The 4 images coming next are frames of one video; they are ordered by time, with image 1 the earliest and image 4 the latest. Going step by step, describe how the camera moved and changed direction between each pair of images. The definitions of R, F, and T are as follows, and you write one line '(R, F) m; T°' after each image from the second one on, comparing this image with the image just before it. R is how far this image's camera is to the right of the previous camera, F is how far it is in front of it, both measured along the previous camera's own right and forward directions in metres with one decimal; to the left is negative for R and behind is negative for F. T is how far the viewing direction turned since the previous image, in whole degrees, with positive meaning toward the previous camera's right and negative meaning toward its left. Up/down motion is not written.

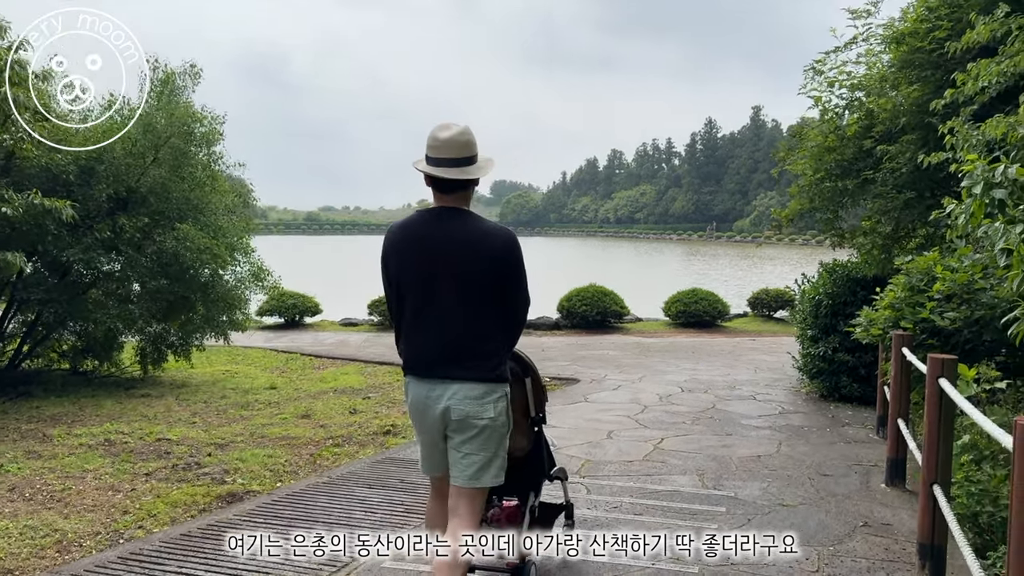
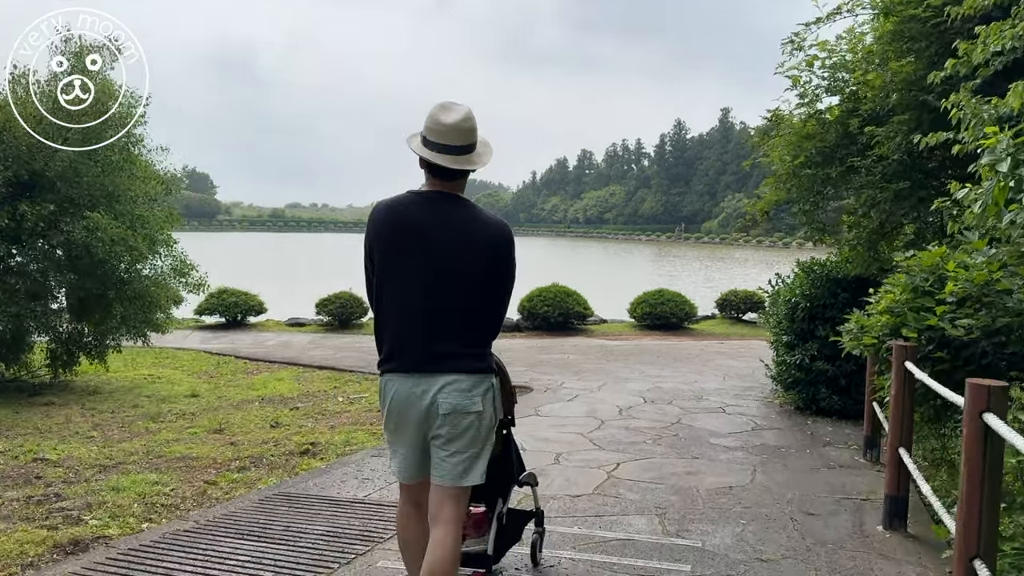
(+0.2, +0.7) m; +2°
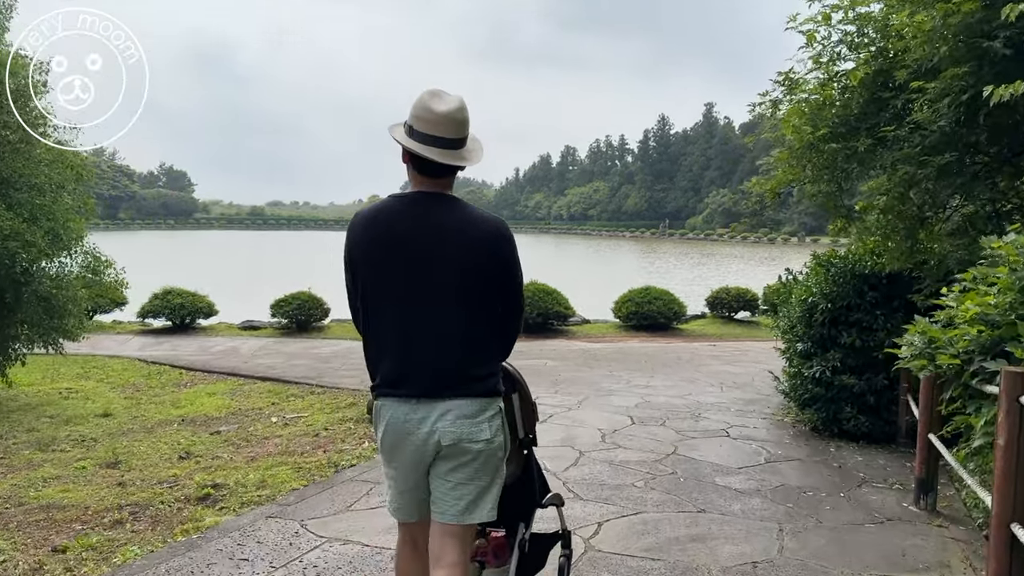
(+0.2, +1.0) m; +1°
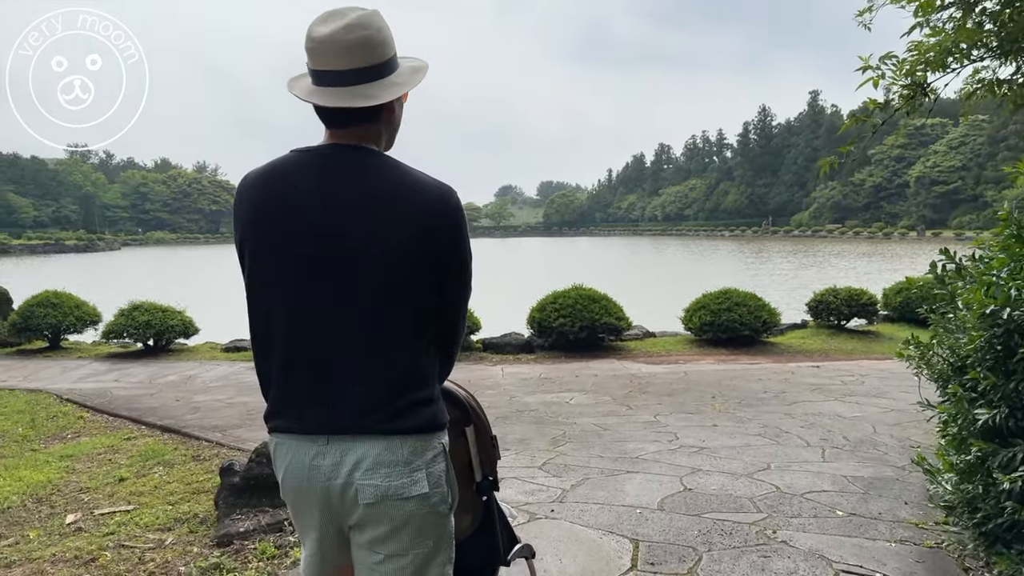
(+0.7, +2.5) m; -7°
